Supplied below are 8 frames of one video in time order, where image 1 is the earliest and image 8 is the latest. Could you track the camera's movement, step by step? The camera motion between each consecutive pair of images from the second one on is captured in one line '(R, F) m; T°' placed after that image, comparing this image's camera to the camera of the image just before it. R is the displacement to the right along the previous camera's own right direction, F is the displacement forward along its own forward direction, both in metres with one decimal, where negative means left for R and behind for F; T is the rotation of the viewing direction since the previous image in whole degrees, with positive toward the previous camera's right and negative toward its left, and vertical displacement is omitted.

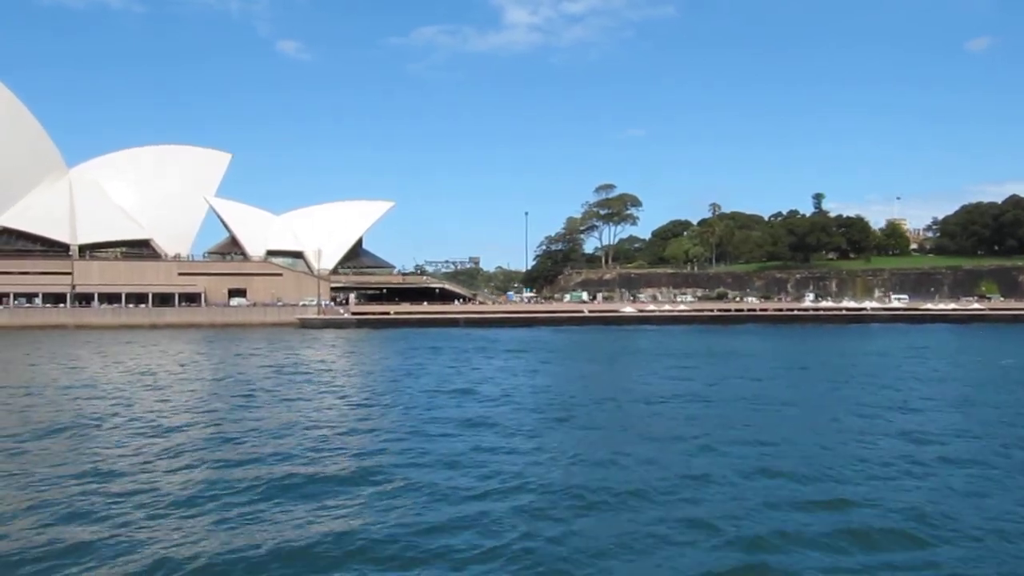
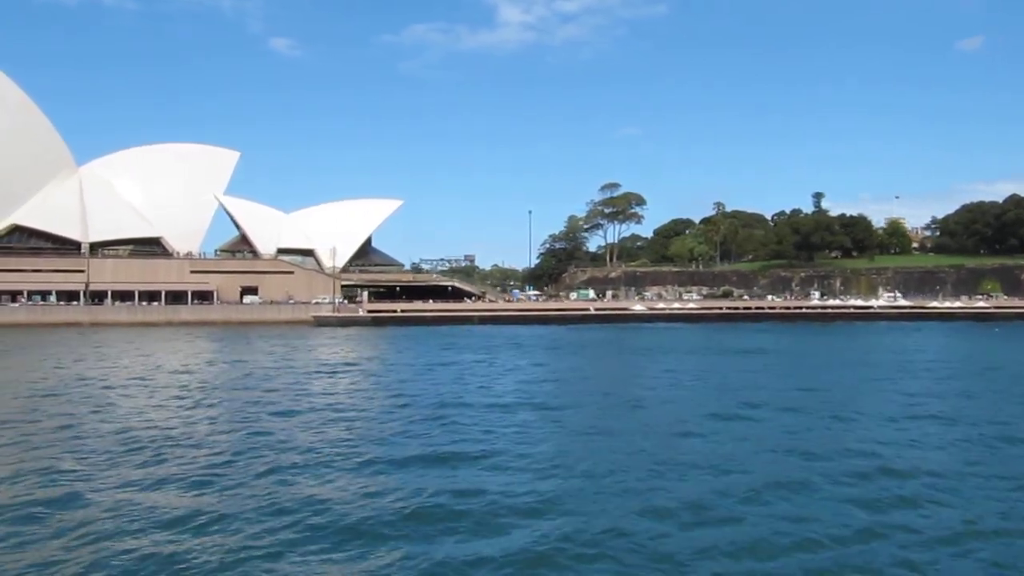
(-0.5, -0.2) m; 0°
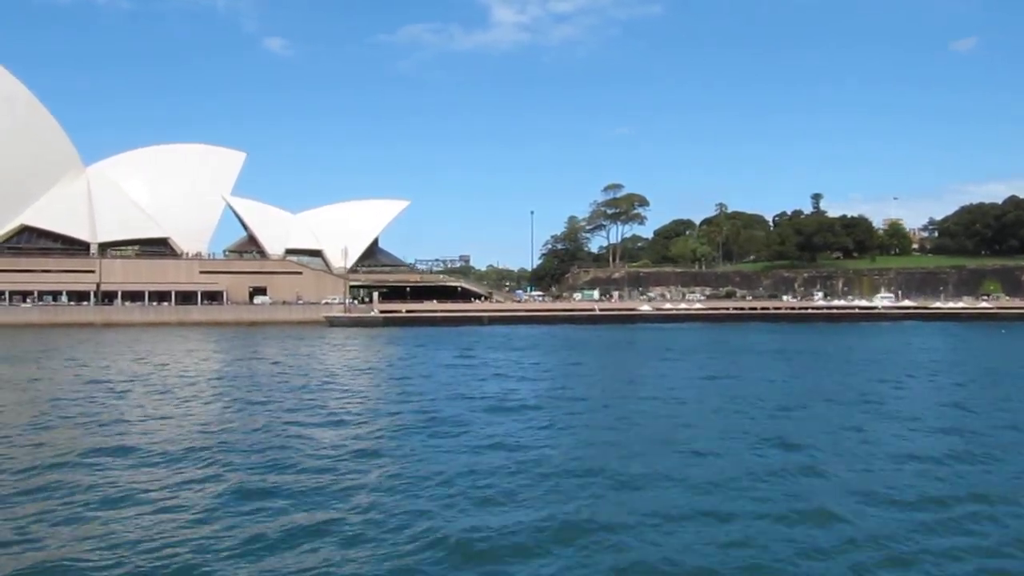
(-0.4, -0.1) m; 0°
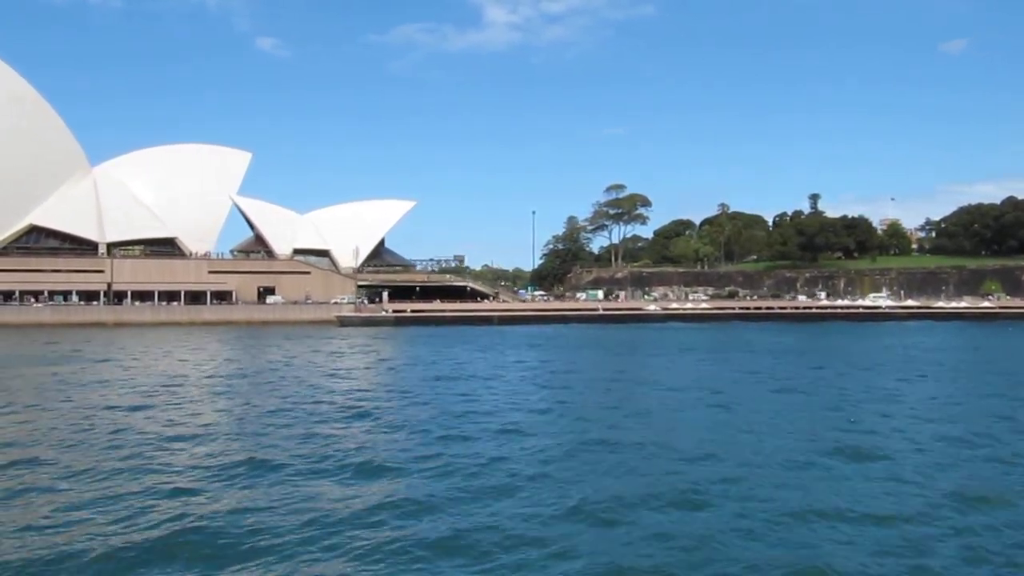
(-0.4, -0.1) m; 0°
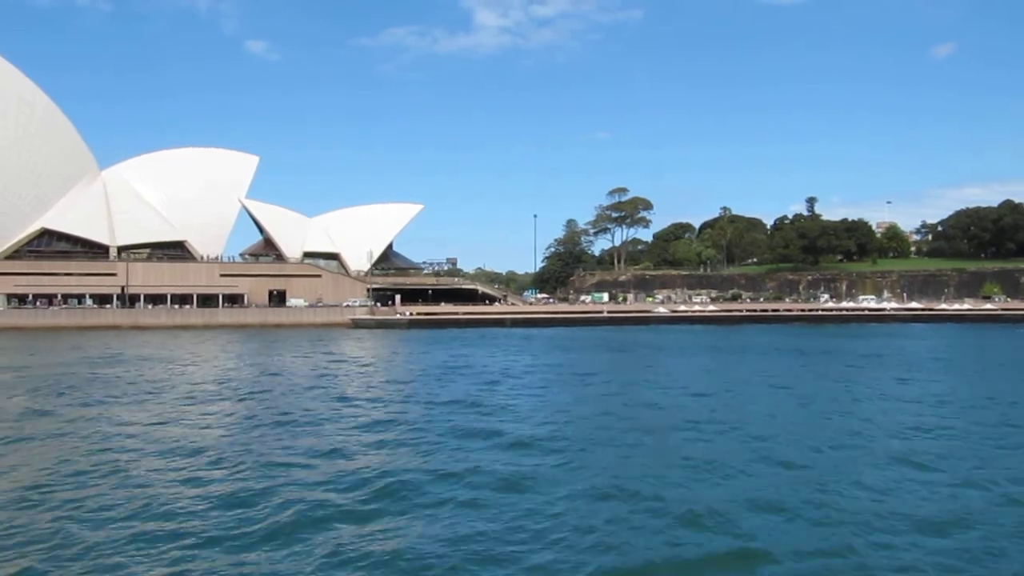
(-0.6, -0.2) m; +1°
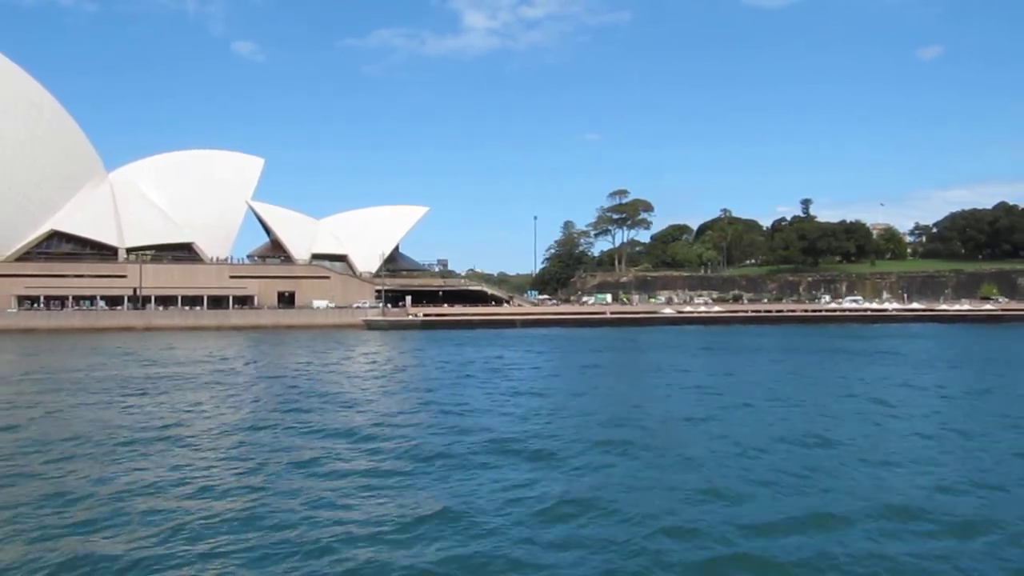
(-0.6, -0.2) m; +1°
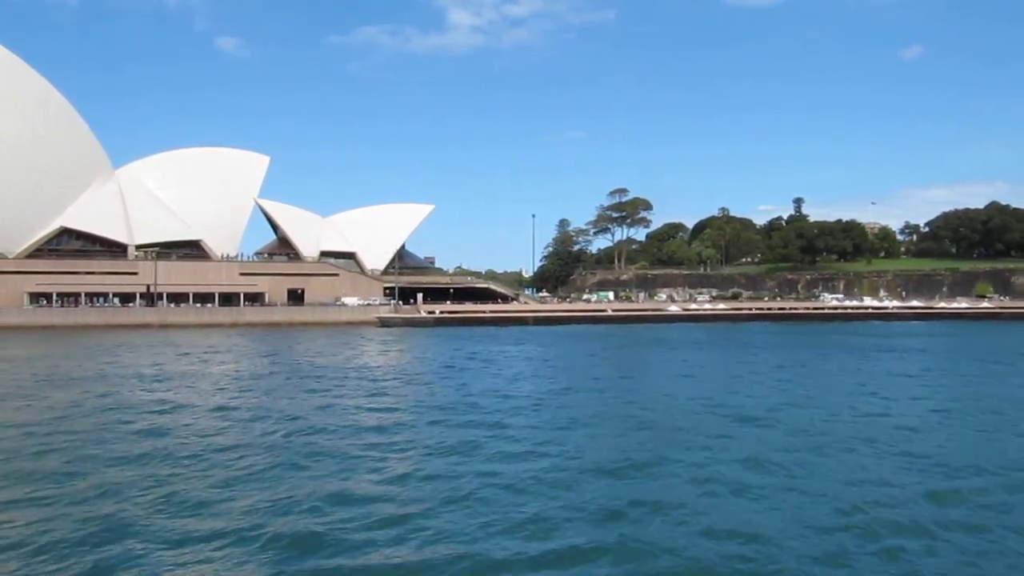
(-0.7, -0.3) m; +1°
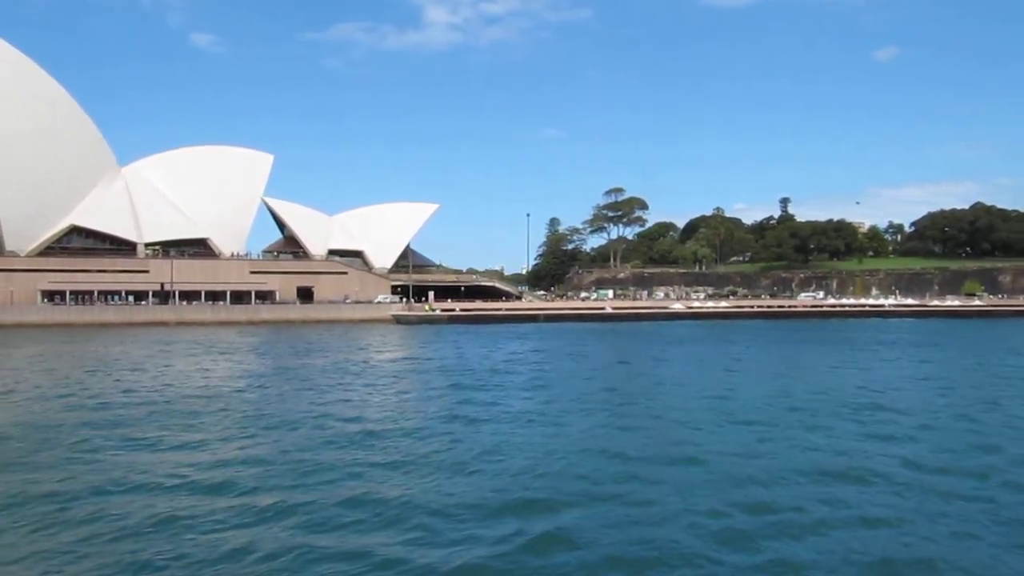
(-0.9, -0.4) m; +1°
